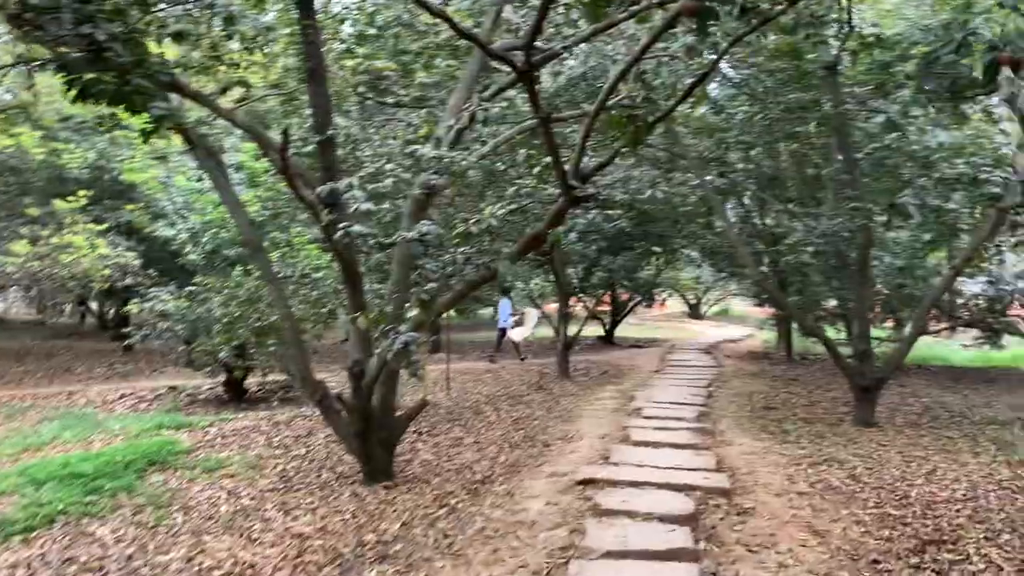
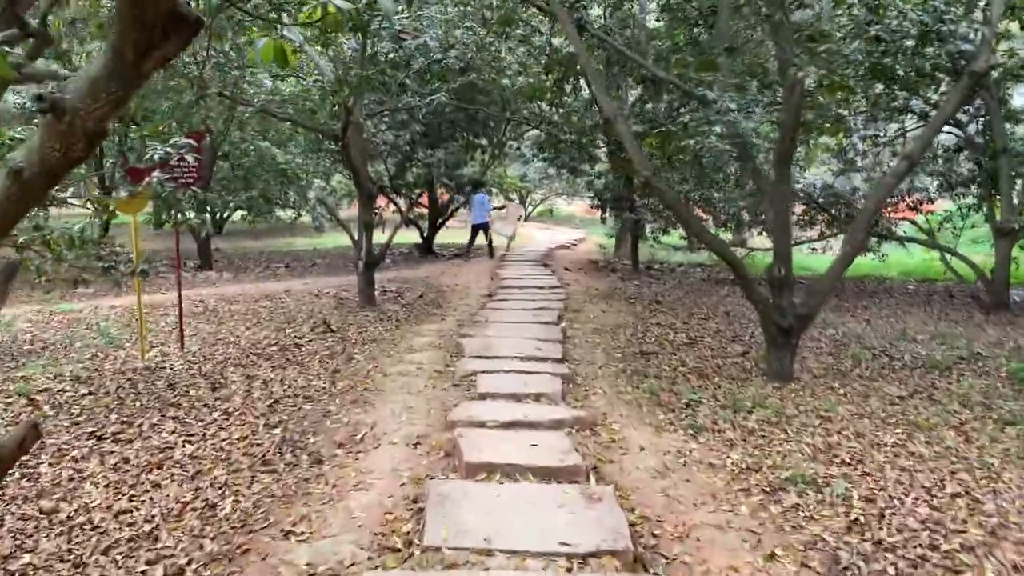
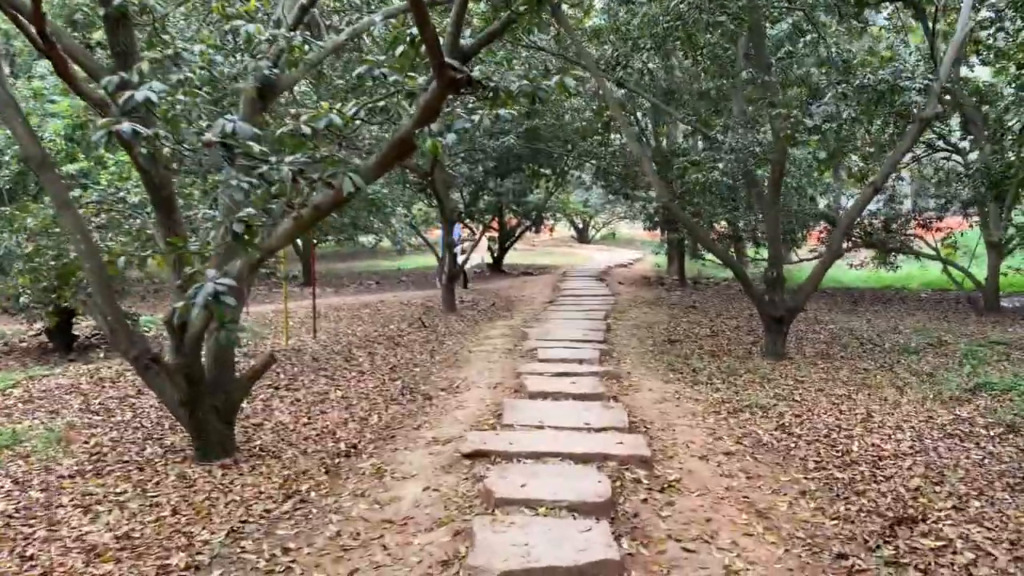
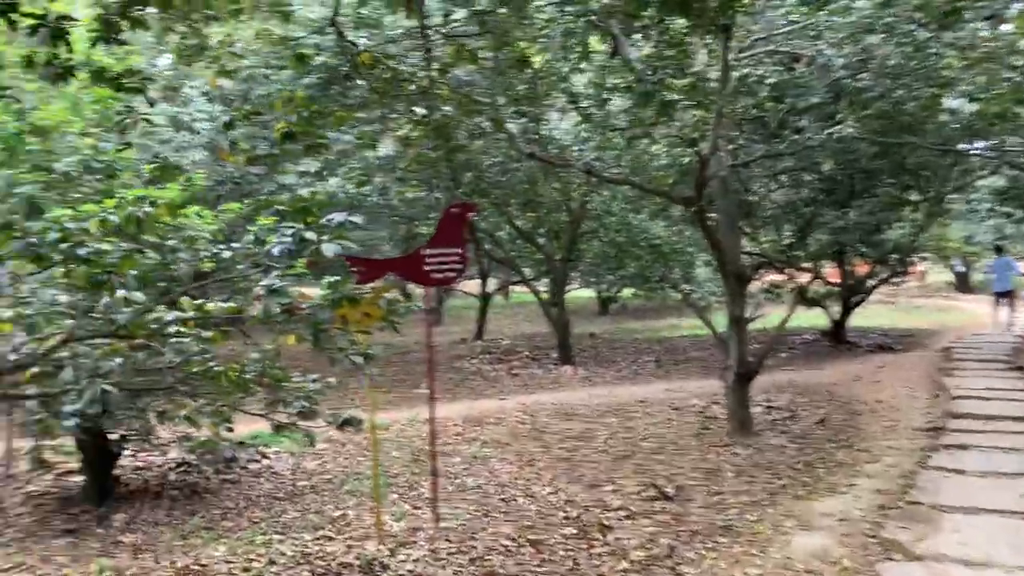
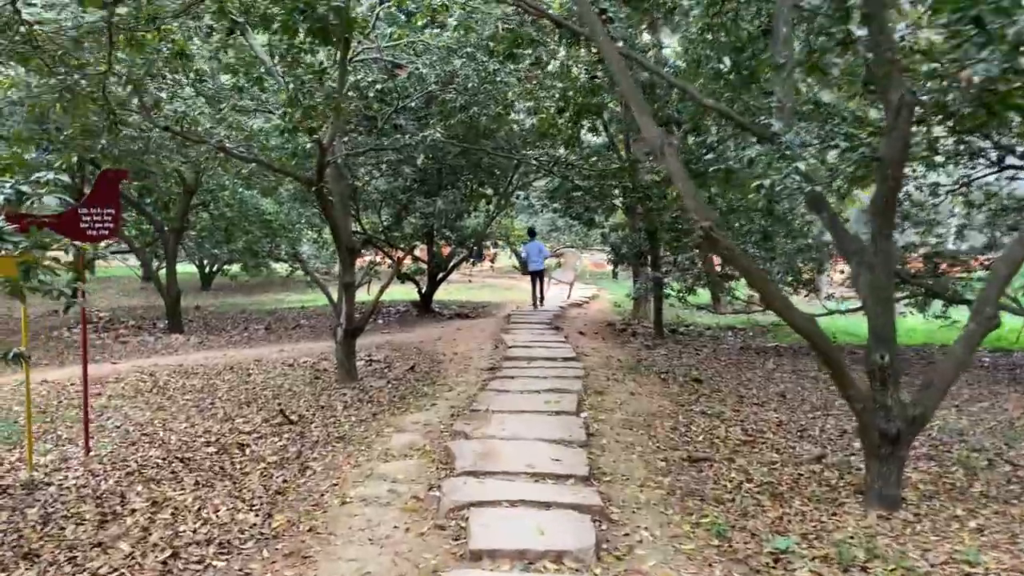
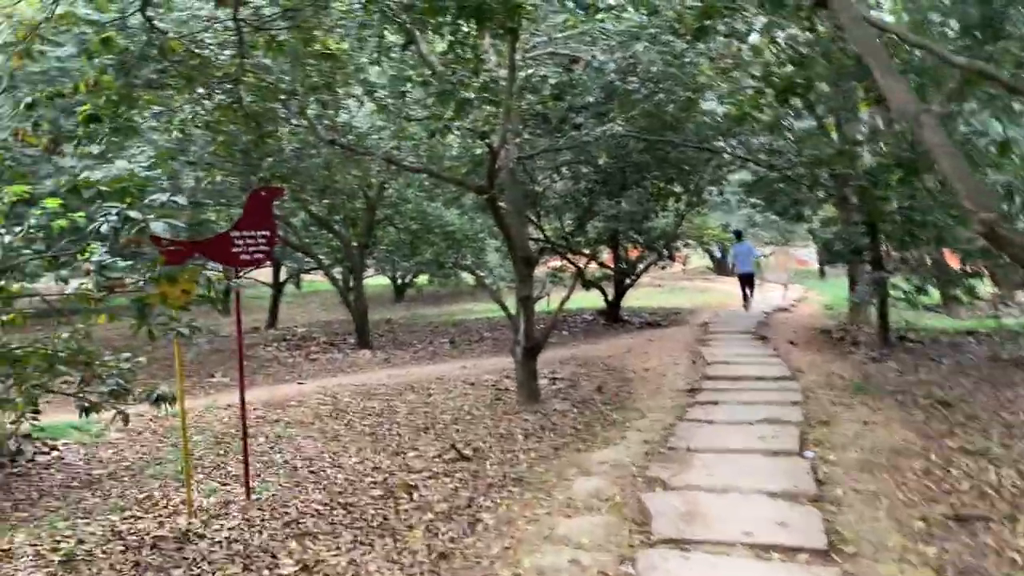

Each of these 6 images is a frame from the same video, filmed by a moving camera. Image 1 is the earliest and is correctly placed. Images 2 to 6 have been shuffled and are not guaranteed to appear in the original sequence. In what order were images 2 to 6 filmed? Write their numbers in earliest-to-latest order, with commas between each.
3, 2, 5, 6, 4
